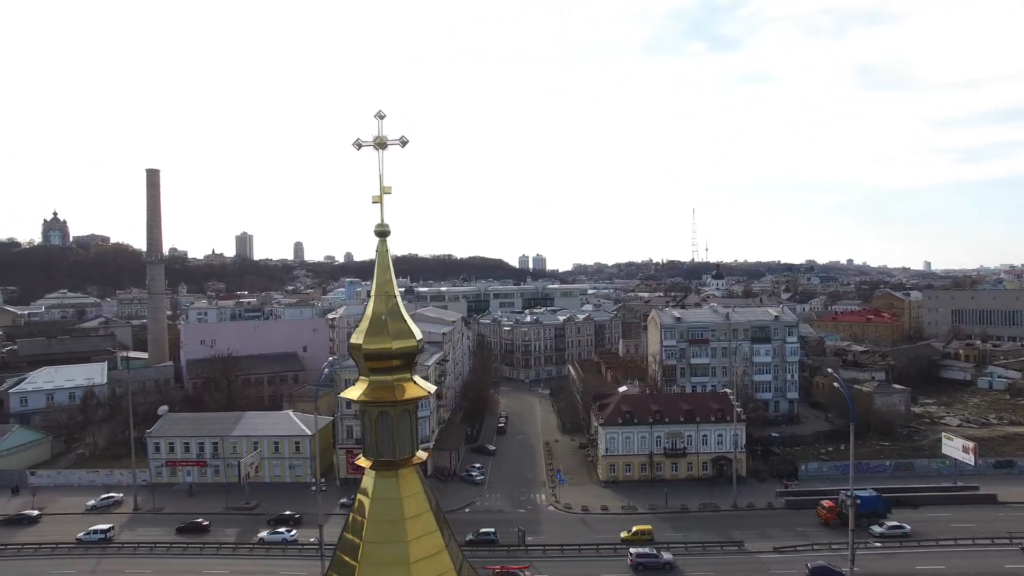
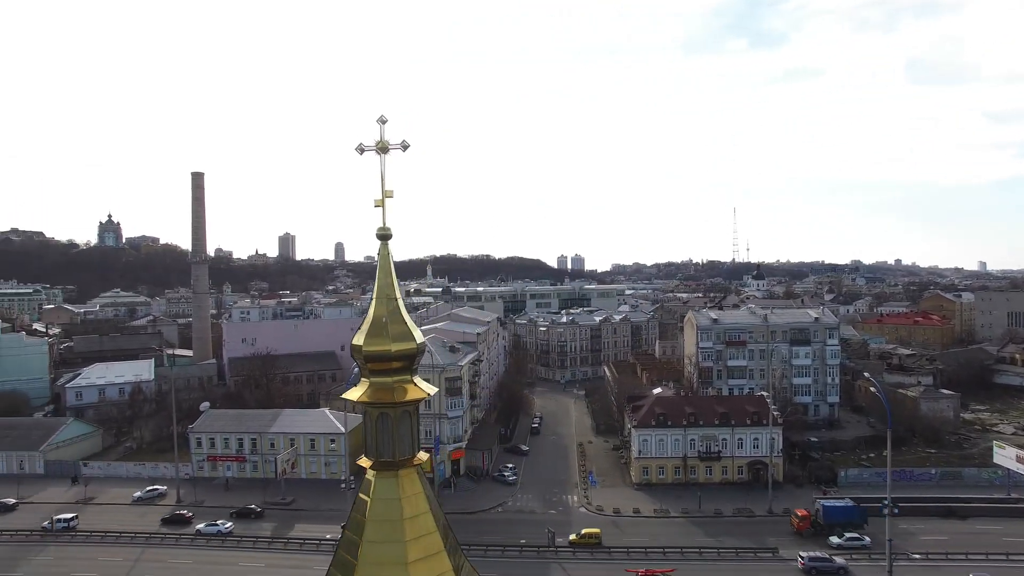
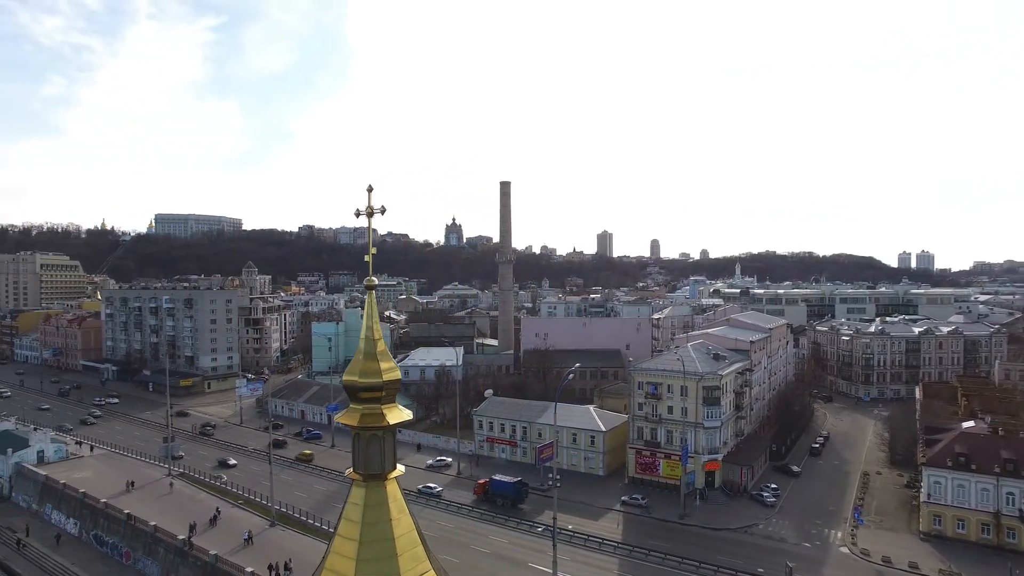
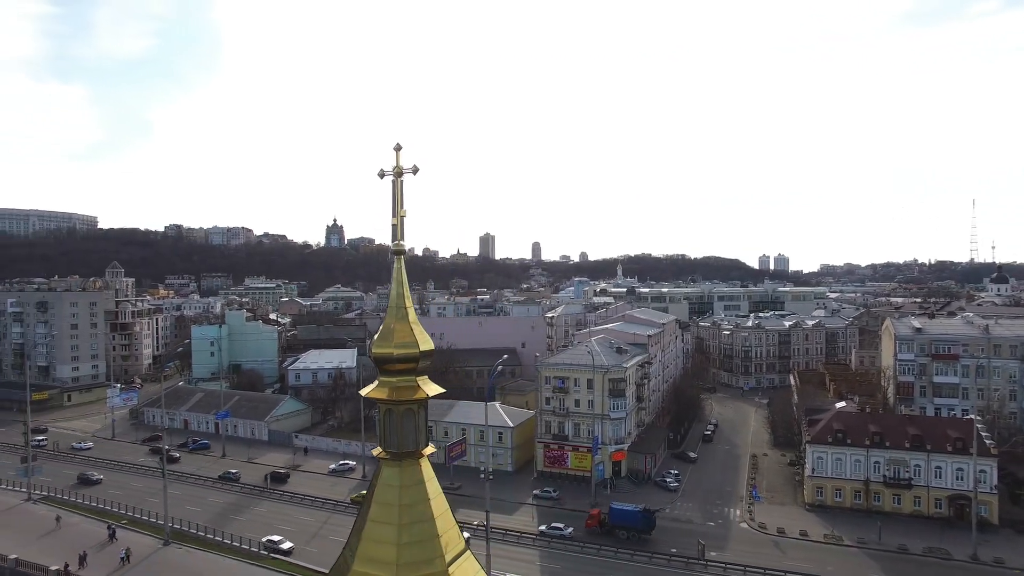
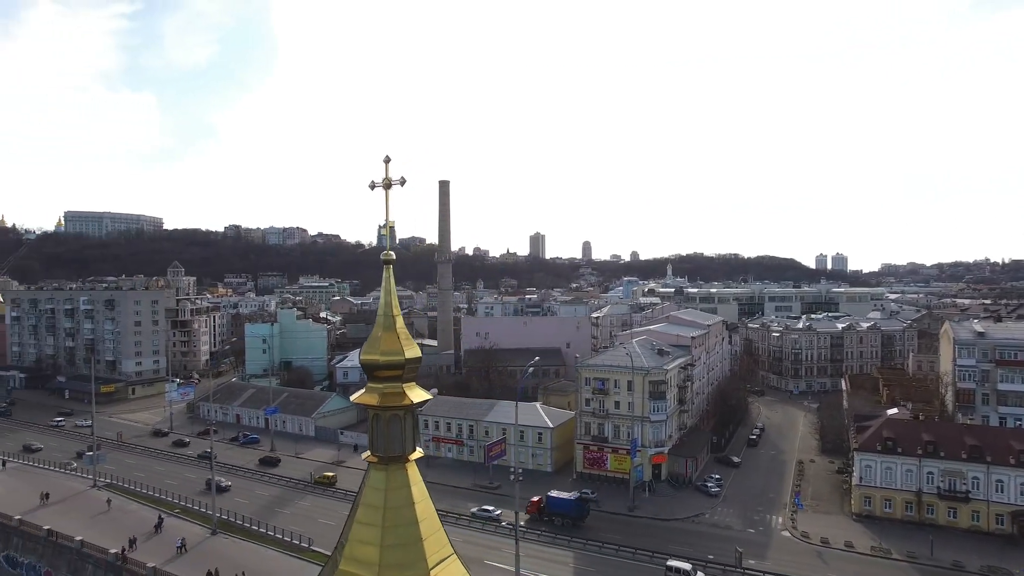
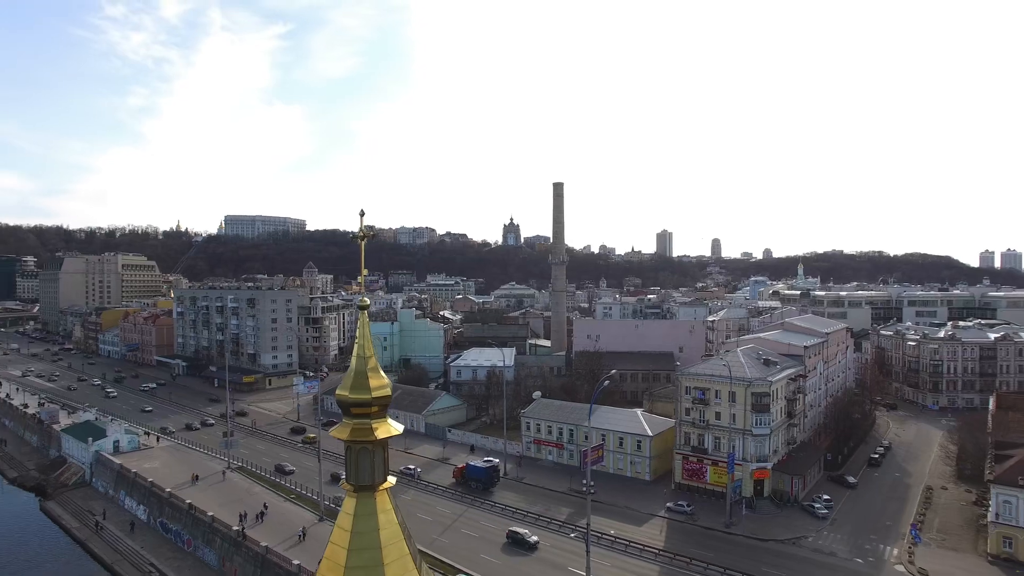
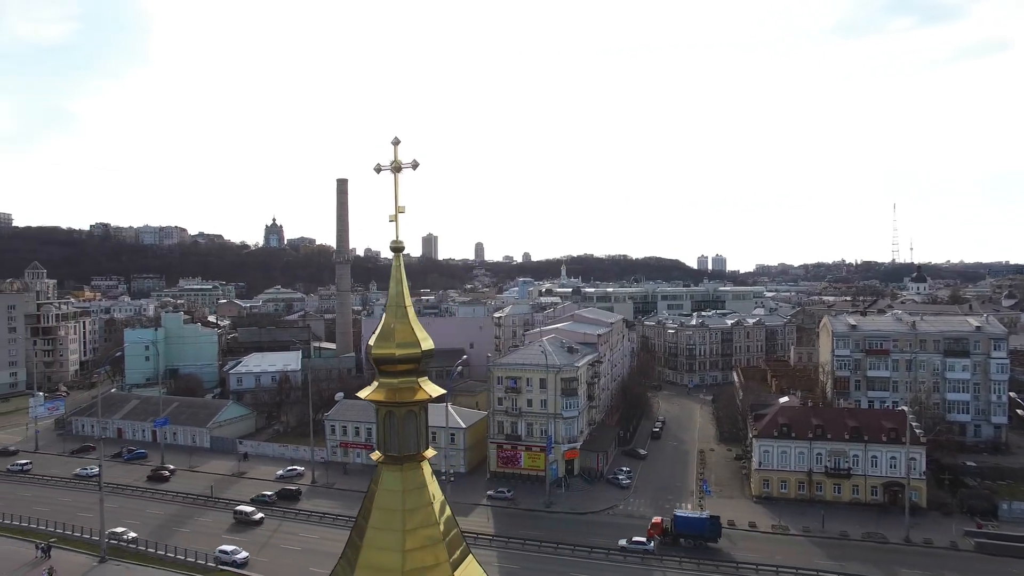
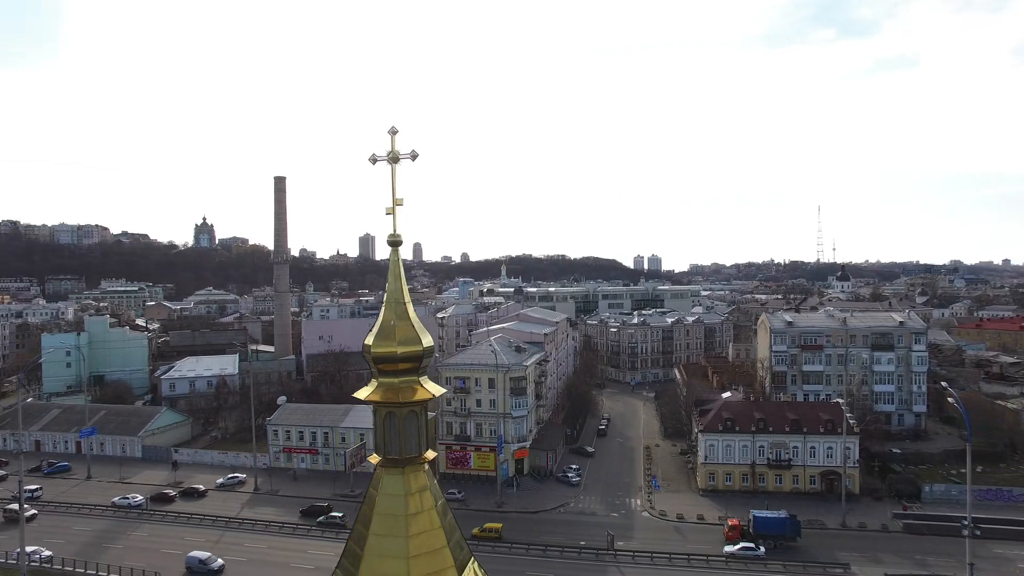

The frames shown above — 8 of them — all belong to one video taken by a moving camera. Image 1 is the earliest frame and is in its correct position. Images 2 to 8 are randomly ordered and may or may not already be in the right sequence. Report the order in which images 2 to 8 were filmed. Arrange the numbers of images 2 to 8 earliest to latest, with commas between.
2, 8, 7, 4, 5, 3, 6
